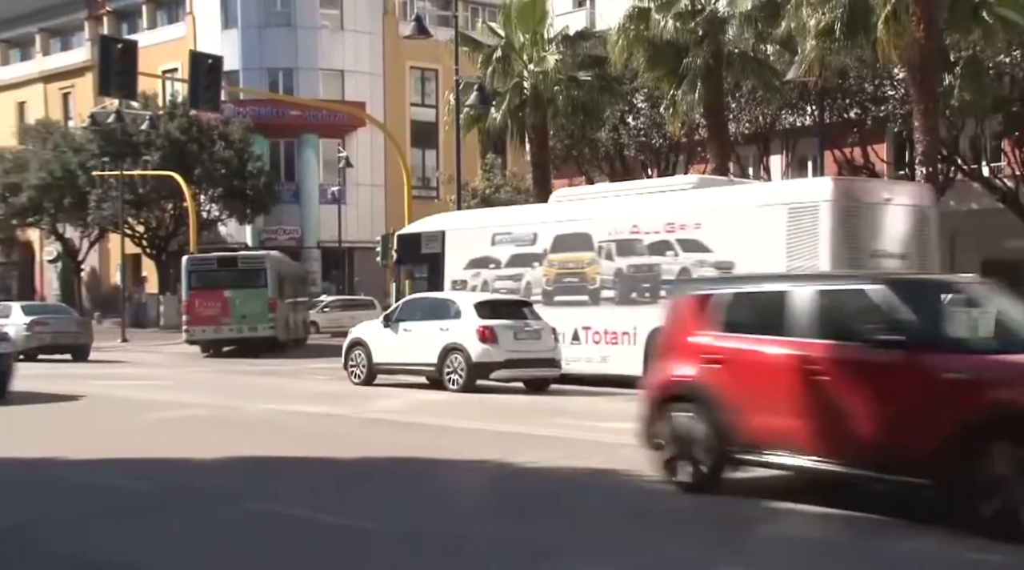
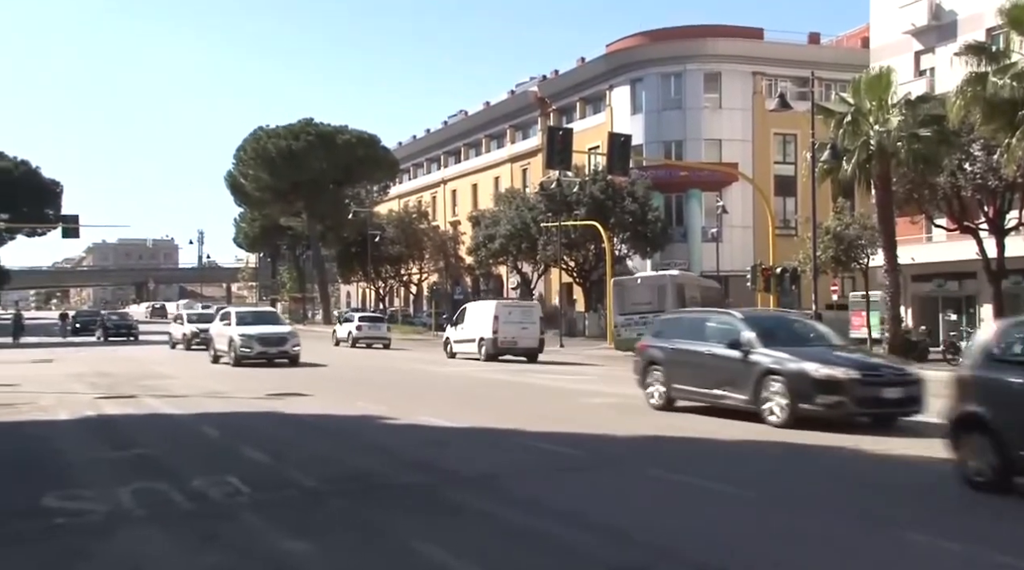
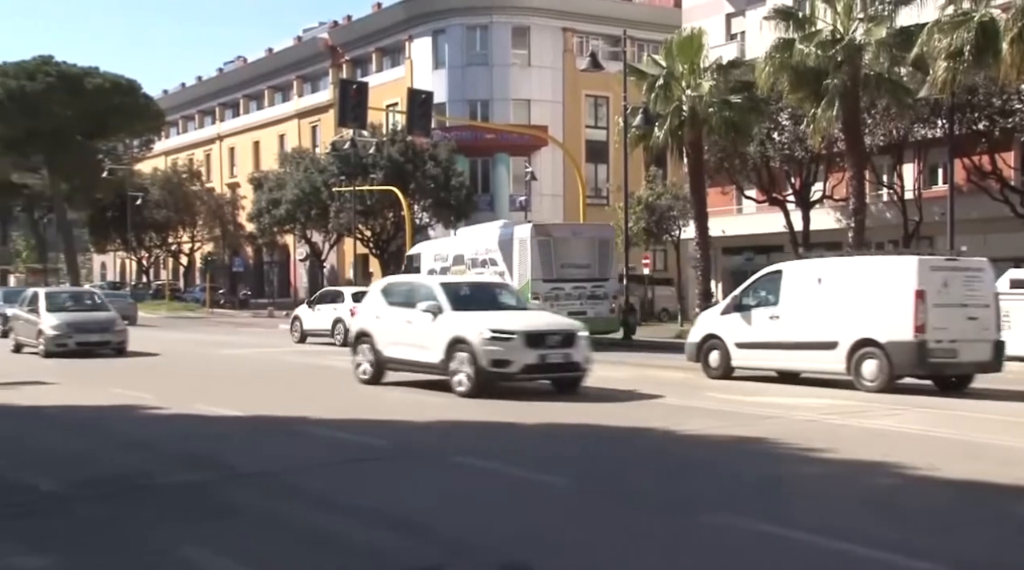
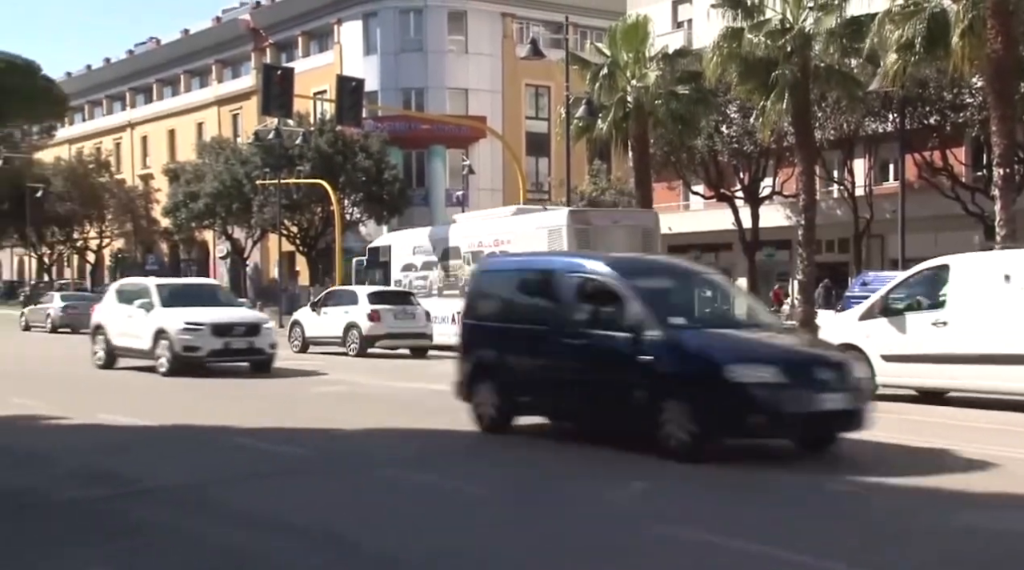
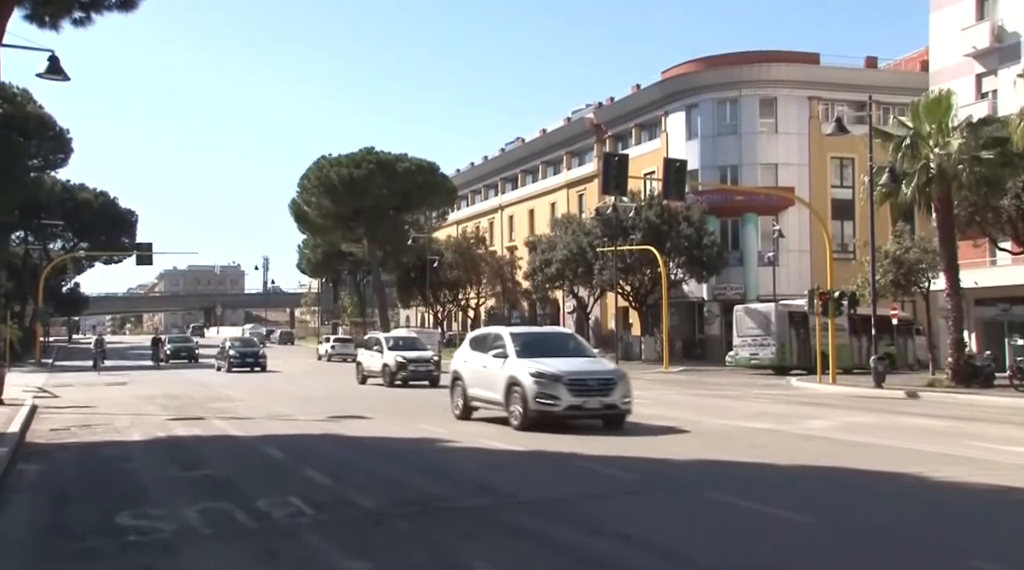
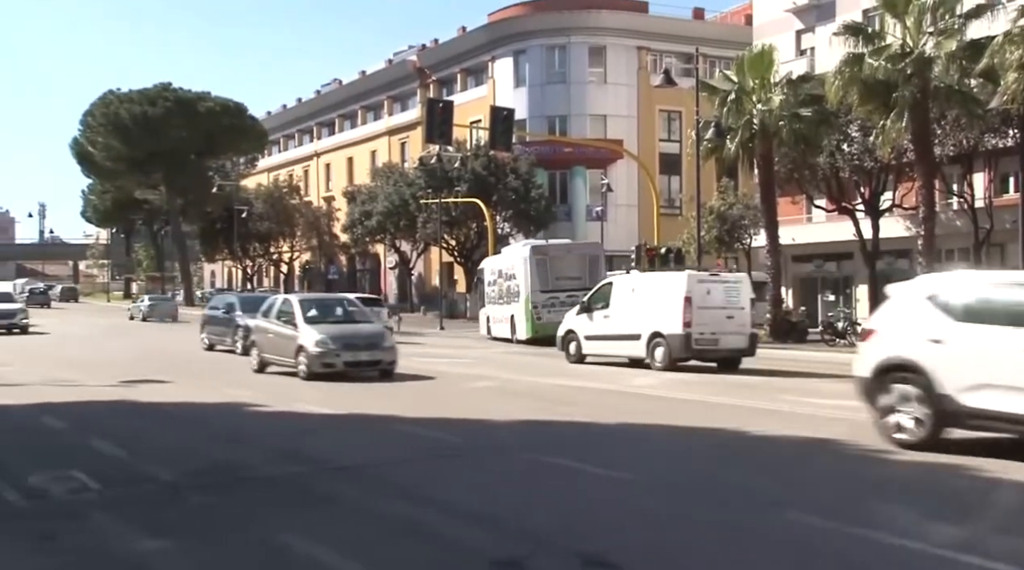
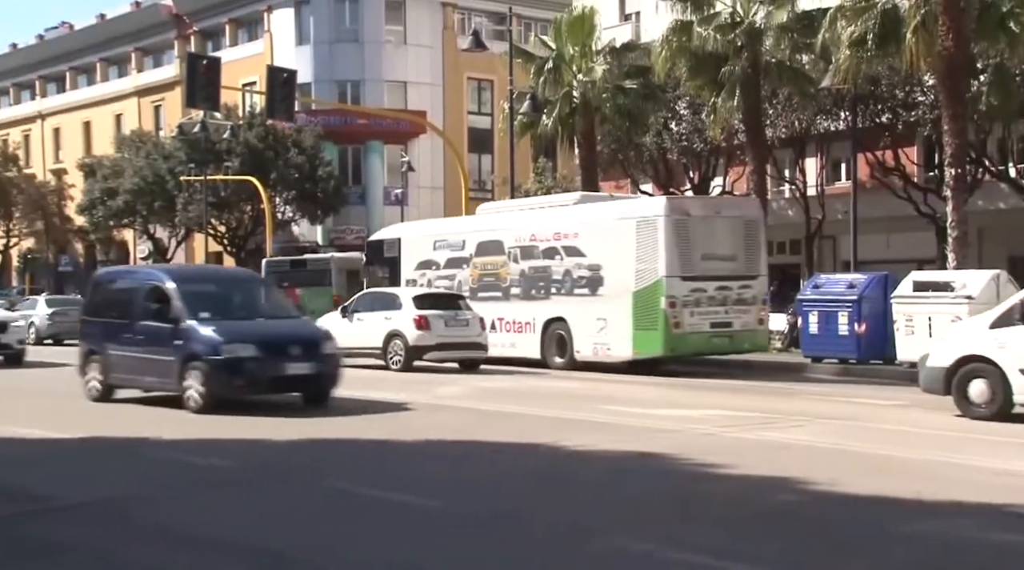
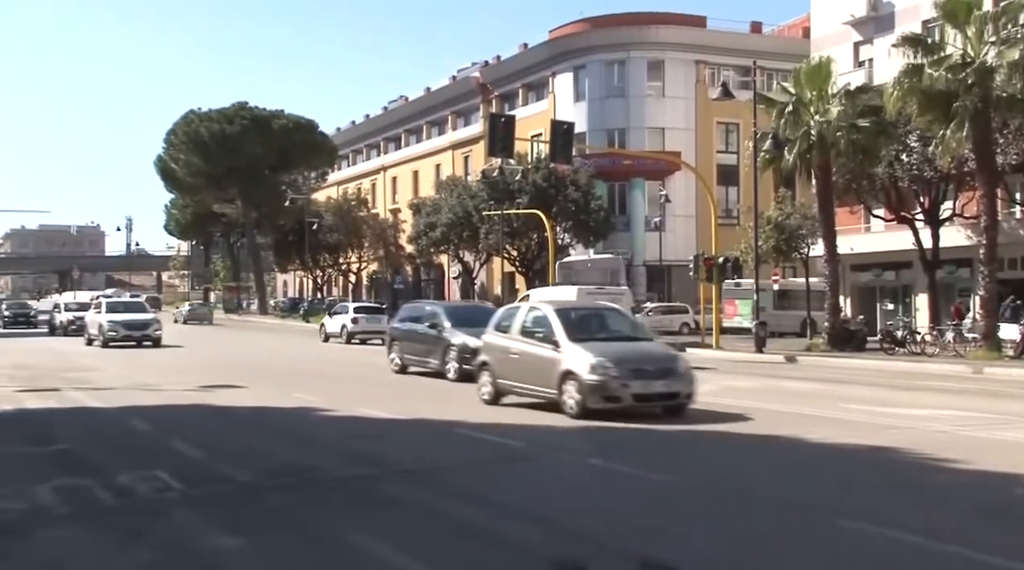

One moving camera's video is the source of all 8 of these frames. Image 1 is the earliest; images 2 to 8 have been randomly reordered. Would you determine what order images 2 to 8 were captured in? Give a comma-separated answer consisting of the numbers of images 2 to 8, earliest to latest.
7, 4, 3, 6, 8, 2, 5
